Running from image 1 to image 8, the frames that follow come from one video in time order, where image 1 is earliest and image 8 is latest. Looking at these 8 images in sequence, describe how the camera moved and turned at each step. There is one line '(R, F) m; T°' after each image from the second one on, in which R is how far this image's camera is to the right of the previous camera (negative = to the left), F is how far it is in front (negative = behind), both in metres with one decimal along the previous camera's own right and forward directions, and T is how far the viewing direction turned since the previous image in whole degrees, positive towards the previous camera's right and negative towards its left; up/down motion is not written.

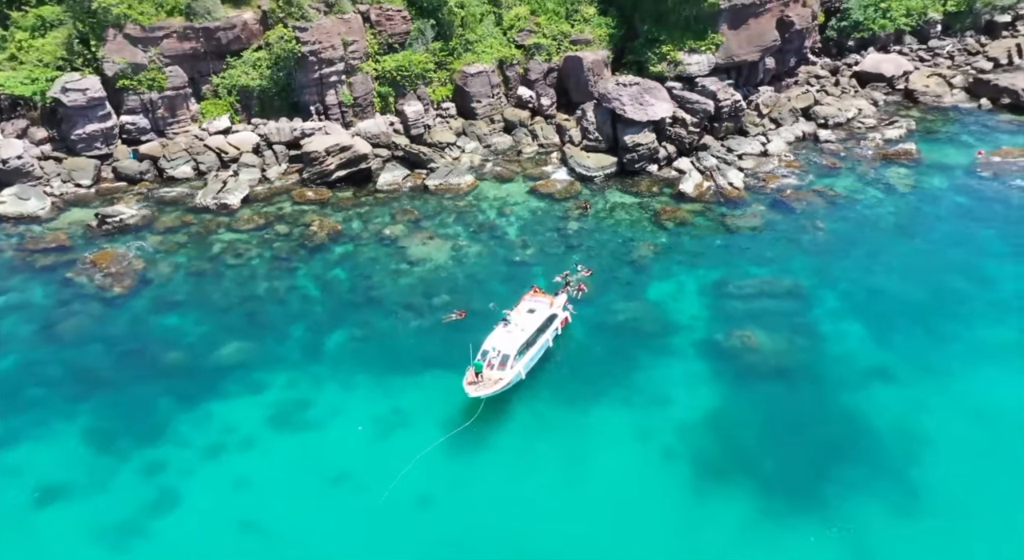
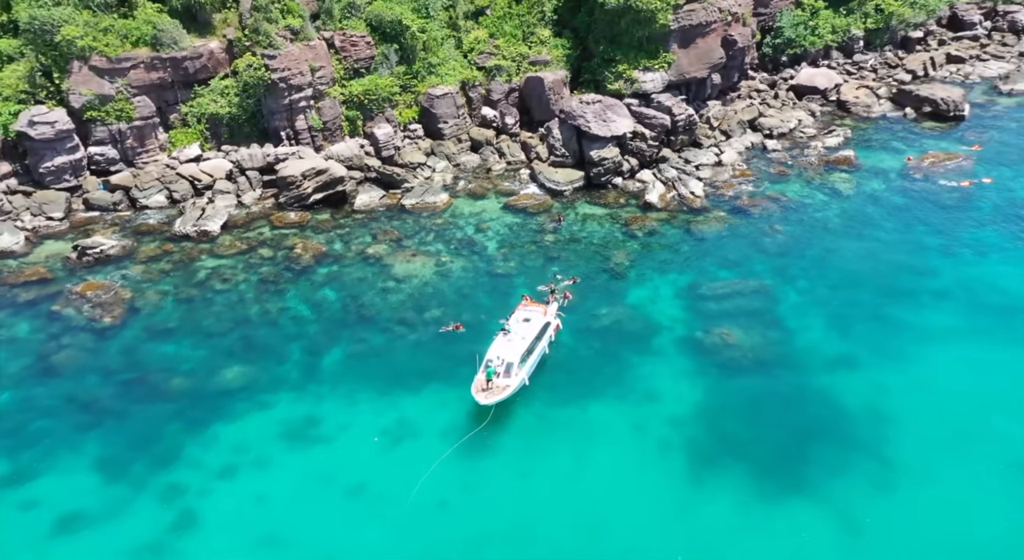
(-2.3, -1.7) m; +5°
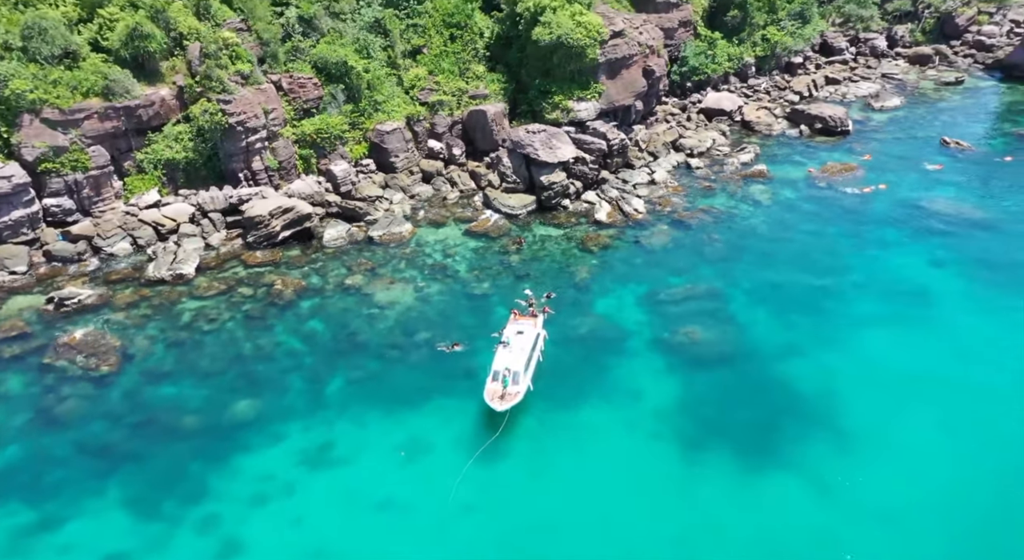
(-4.3, -3.0) m; +9°
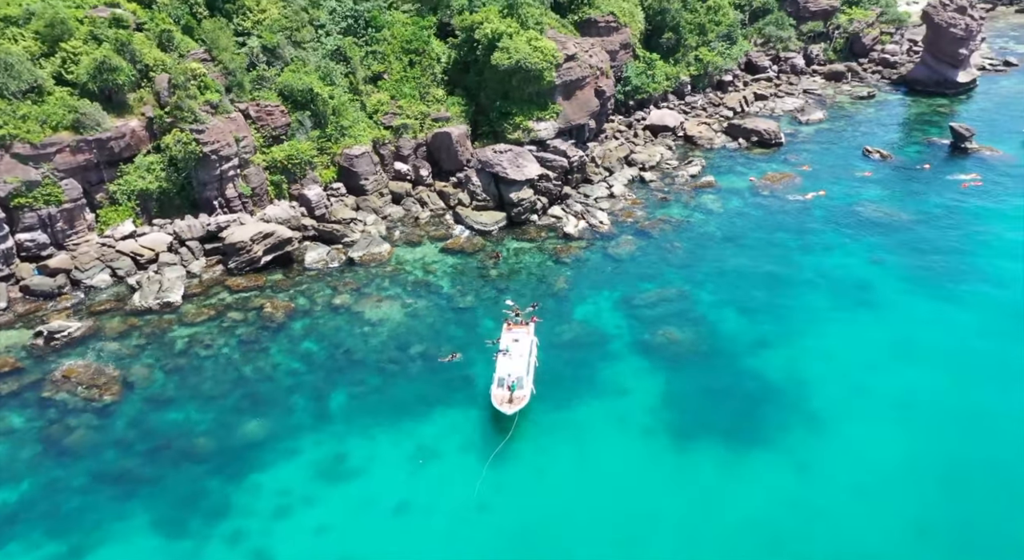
(-3.3, -2.3) m; +6°
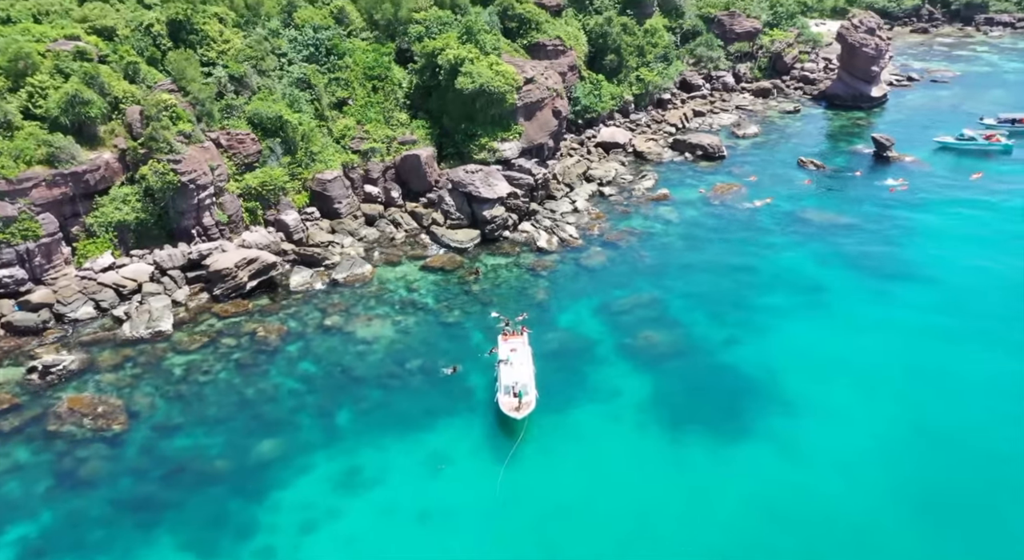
(-3.6, -2.2) m; +6°
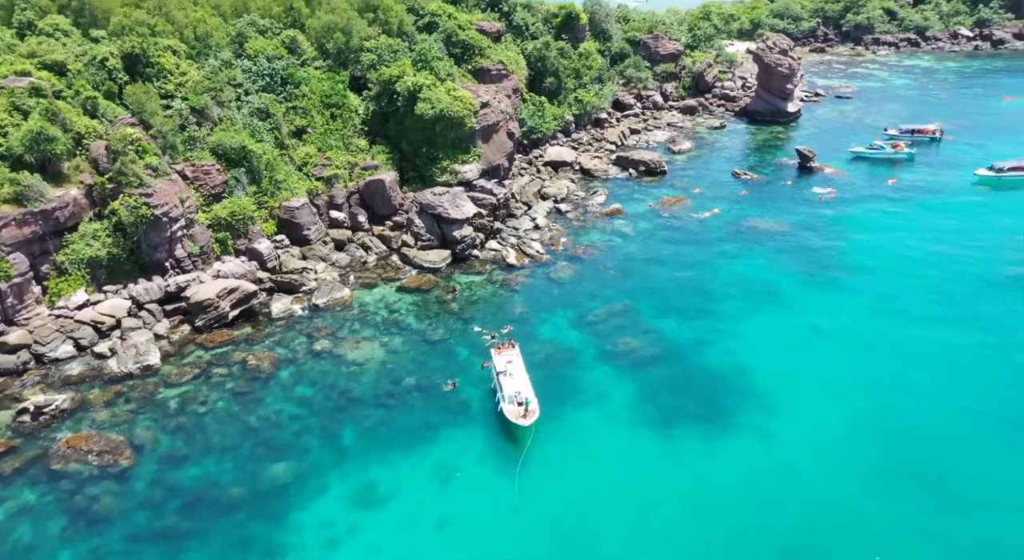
(-4.2, -2.1) m; +7°
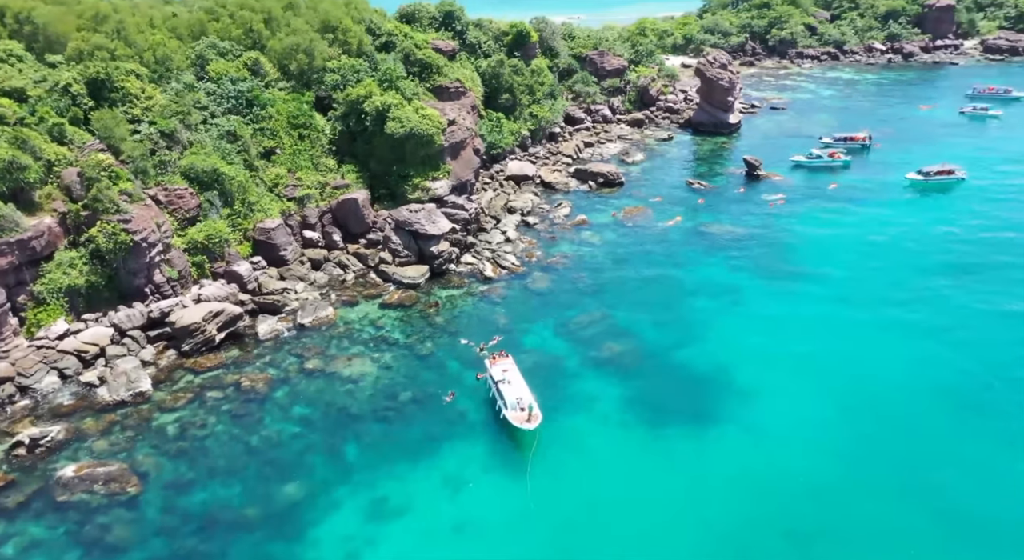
(-3.4, -1.5) m; +6°
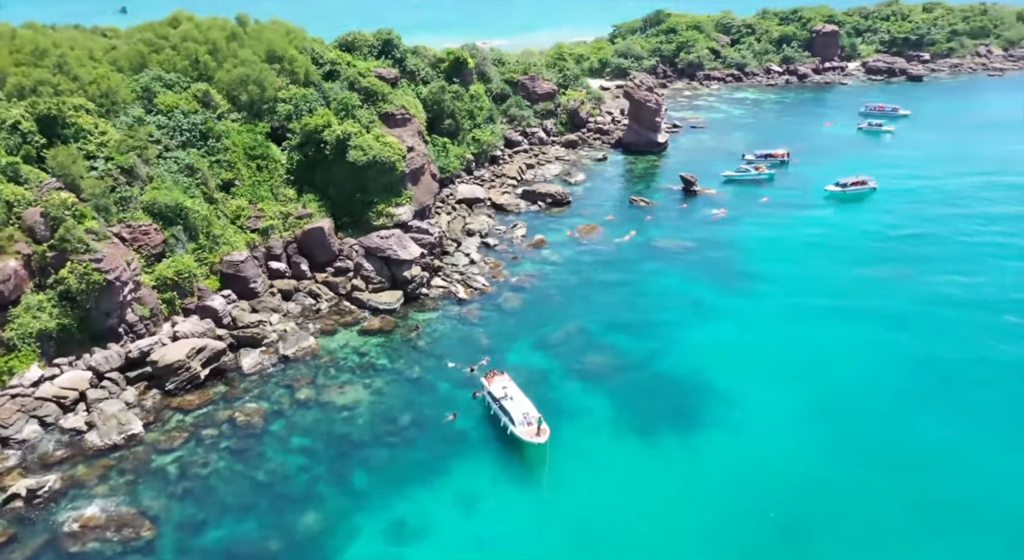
(-5.3, -1.5) m; +8°
